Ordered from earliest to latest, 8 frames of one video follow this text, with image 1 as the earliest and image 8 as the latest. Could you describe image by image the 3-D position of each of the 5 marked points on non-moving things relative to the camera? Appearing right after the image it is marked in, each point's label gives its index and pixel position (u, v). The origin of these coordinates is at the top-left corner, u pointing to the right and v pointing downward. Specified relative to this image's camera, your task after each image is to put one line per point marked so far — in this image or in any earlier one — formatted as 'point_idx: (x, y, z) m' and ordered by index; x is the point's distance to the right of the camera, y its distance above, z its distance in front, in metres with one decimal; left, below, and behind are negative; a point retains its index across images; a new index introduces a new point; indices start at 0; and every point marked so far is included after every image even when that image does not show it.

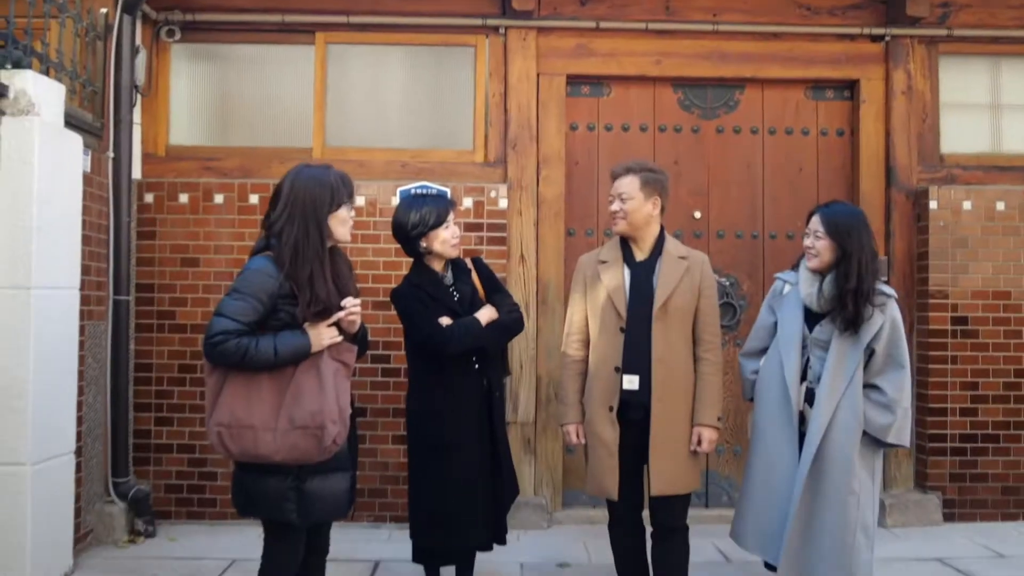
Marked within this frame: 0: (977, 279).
0: (+2.7, 0.0, +4.6) m
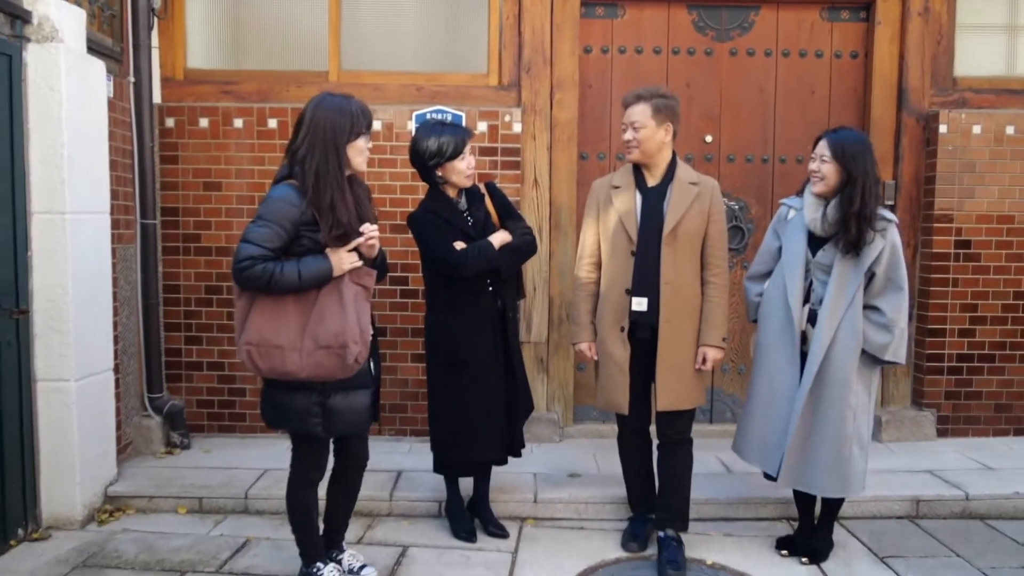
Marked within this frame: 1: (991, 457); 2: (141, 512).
0: (+2.7, +0.5, +4.7) m
1: (+2.7, -0.9, +4.5) m
2: (-1.8, -1.1, +3.8) m
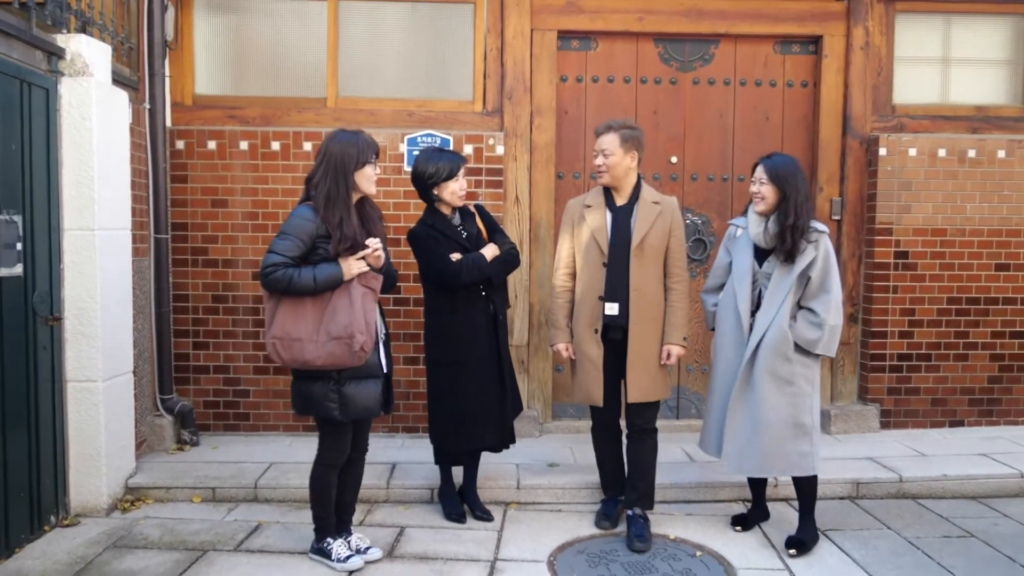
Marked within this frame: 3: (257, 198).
0: (+2.6, +0.4, +5.2) m
1: (+2.6, -1.0, +5.0) m
2: (-1.8, -1.1, +4.2) m
3: (-1.6, +0.6, +5.1) m
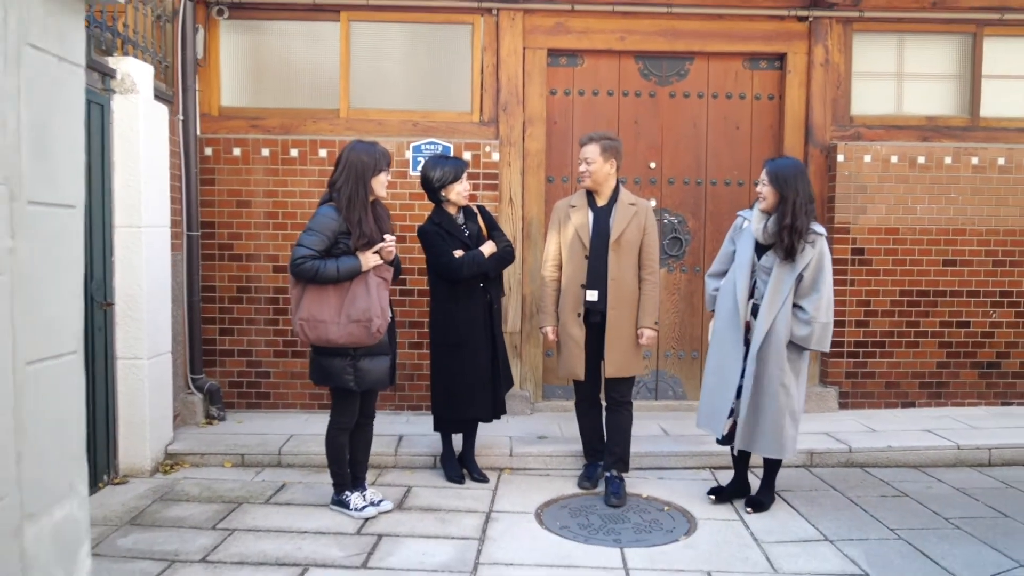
0: (+2.6, +0.5, +5.8) m
1: (+2.5, -0.9, +5.5) m
2: (-1.9, -1.0, +4.8) m
3: (-1.6, +0.6, +5.6) m
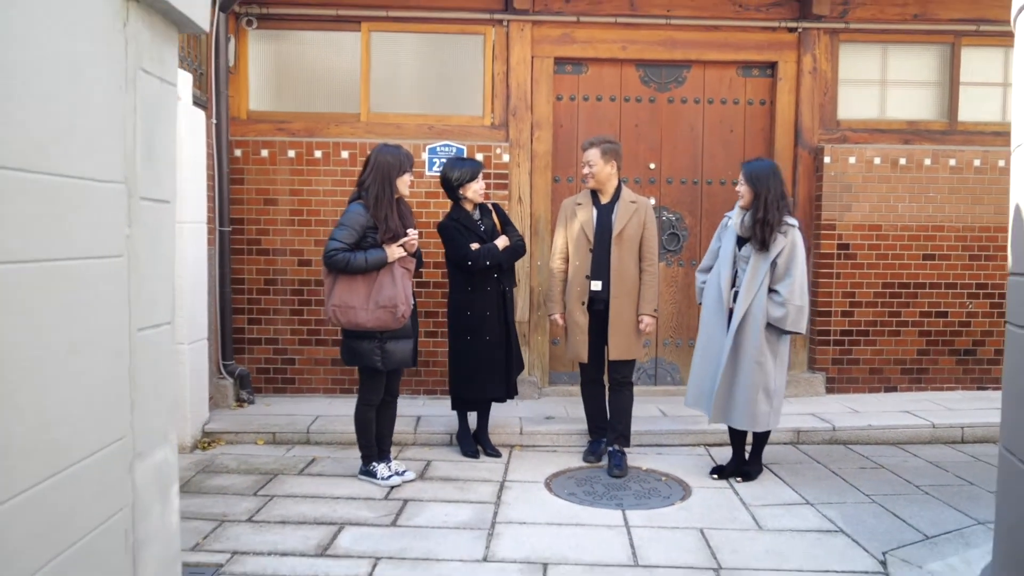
0: (+2.6, +0.6, +6.2) m
1: (+2.6, -0.9, +5.9) m
2: (-1.8, -1.0, +5.2) m
3: (-1.6, +0.7, +6.0) m
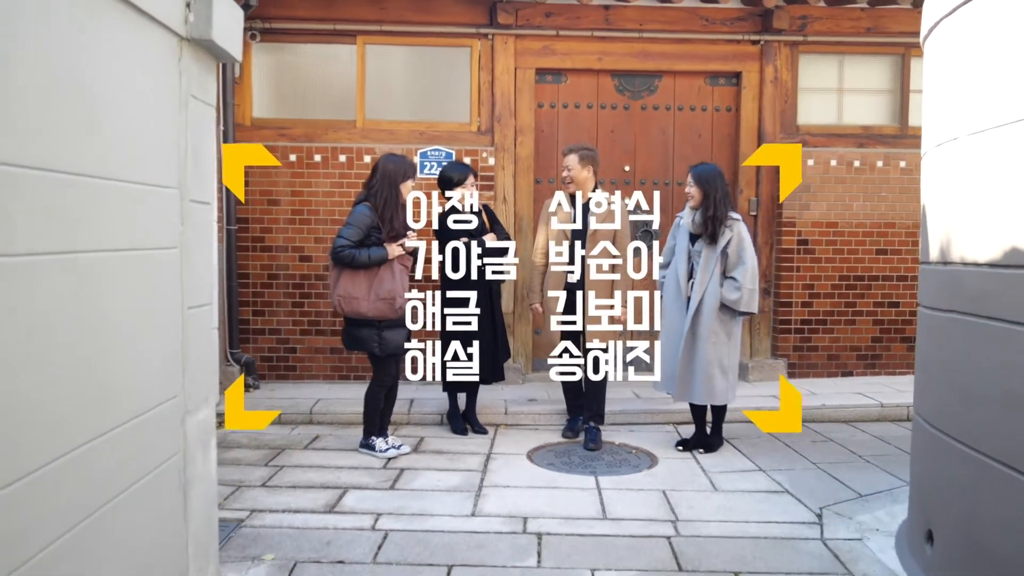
0: (+2.5, +0.6, +6.7) m
1: (+2.5, -0.8, +6.5) m
2: (-1.9, -0.9, +5.6) m
3: (-1.7, +0.7, +6.5) m
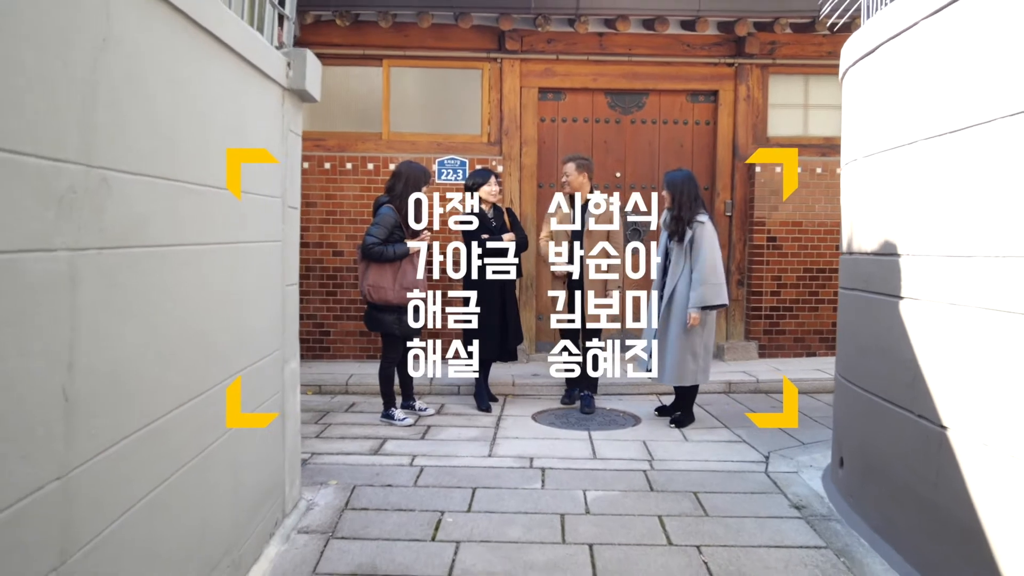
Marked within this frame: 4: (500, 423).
0: (+2.6, +0.7, +7.7) m
1: (+2.5, -0.7, +7.5) m
2: (-1.9, -0.9, +6.6) m
3: (-1.6, +0.8, +7.5) m
4: (-0.1, -1.0, +5.8) m
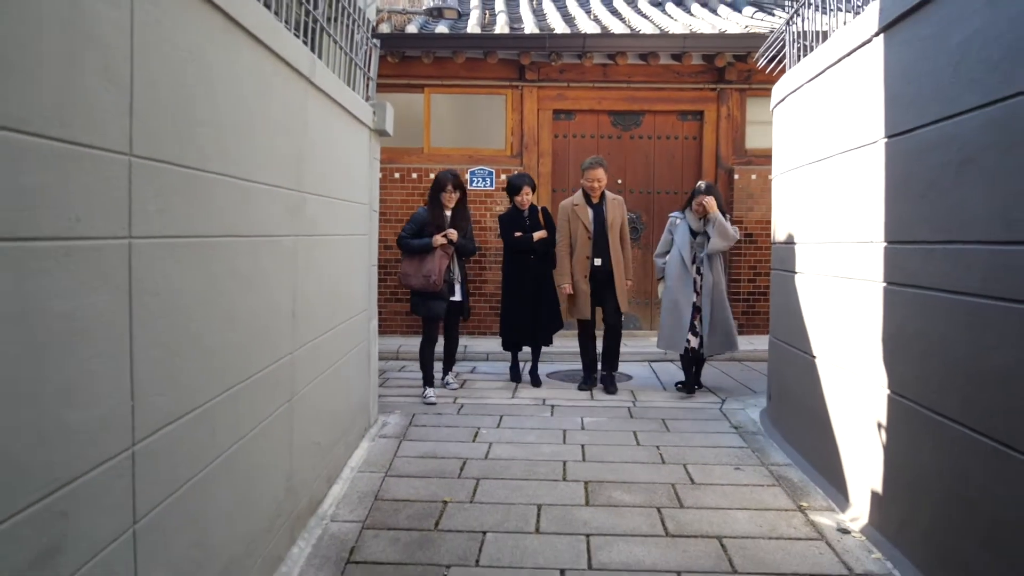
0: (+2.8, +0.8, +9.2) m
1: (+2.7, -0.6, +9.0) m
2: (-1.7, -0.7, +8.2) m
3: (-1.4, +0.9, +9.1) m
4: (+0.1, -0.8, +7.4) m
